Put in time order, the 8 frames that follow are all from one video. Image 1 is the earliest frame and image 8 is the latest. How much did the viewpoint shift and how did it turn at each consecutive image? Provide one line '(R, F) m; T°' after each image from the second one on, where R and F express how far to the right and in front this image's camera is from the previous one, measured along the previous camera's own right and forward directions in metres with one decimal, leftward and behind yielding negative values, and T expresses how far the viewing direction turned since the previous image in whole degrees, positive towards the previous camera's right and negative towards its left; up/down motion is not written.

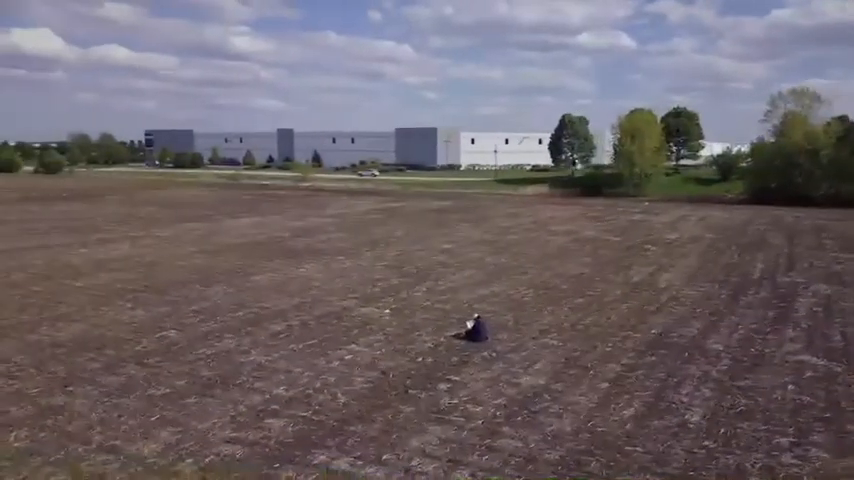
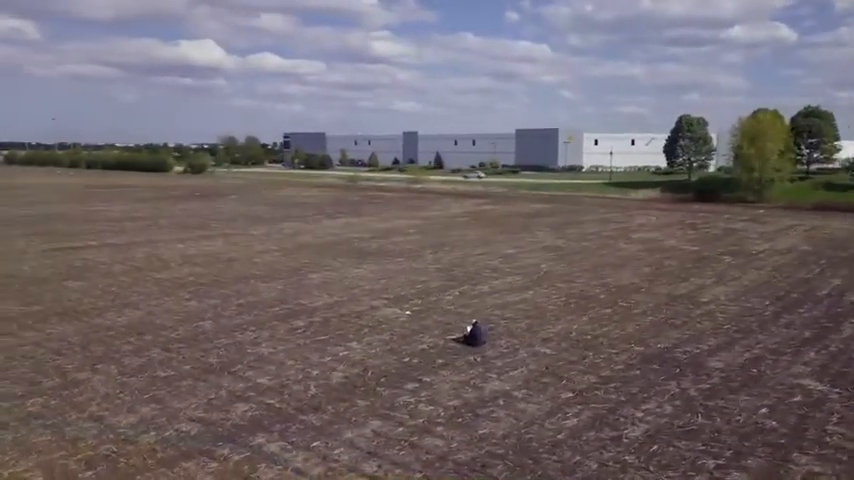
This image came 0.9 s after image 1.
(+1.5, -0.2) m; -11°
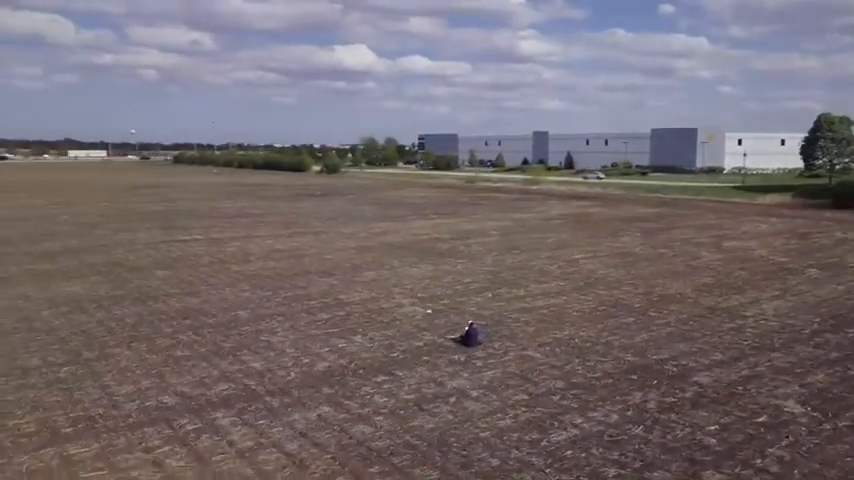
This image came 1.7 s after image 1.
(+1.7, -0.2) m; -12°
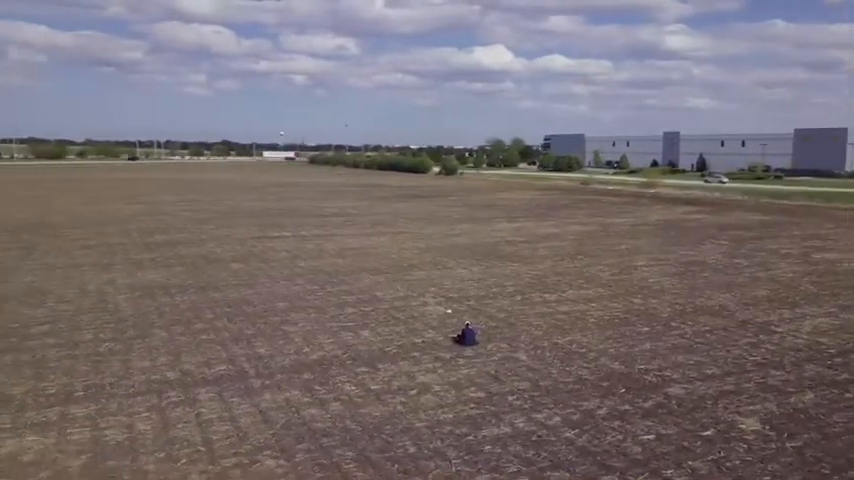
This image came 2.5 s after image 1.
(+1.7, -0.3) m; -11°
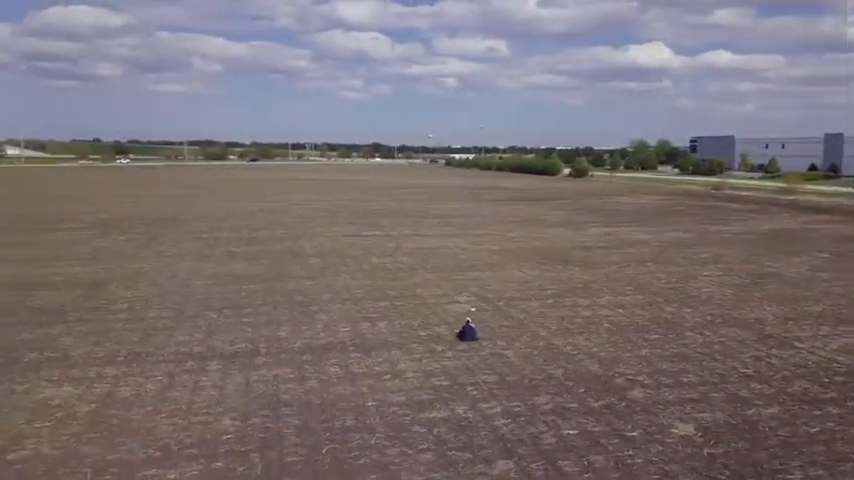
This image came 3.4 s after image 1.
(+1.8, -0.5) m; -12°
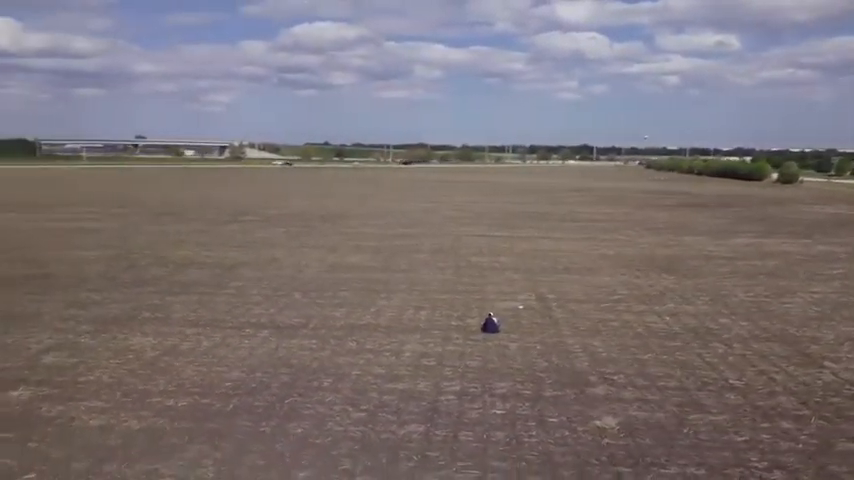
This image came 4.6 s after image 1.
(+2.6, -0.6) m; -17°
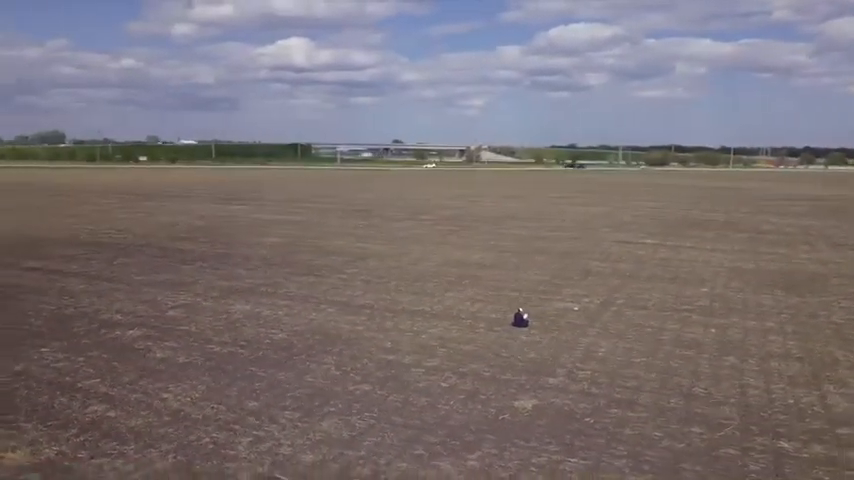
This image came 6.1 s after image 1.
(+3.2, -0.8) m; -20°
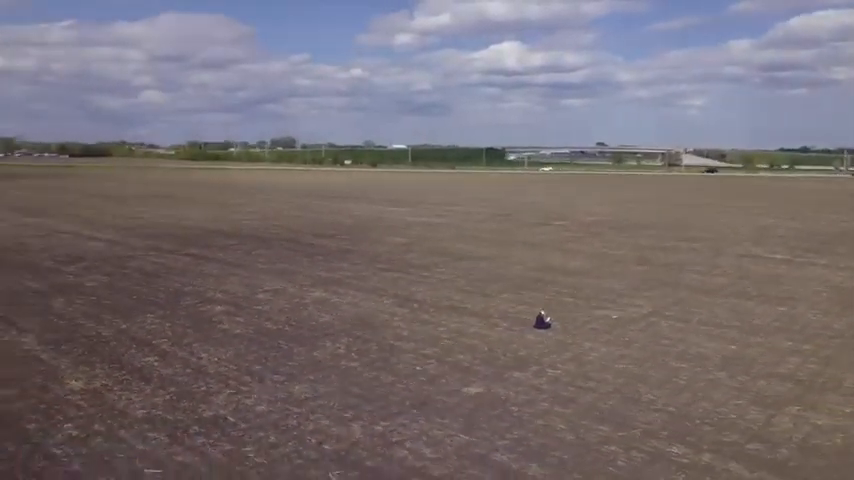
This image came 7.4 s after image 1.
(+3.0, -0.8) m; -17°
